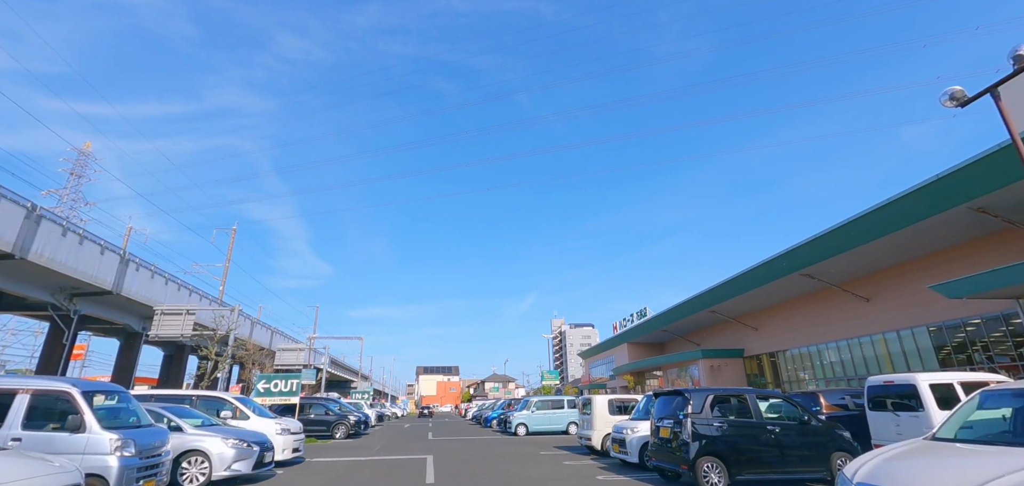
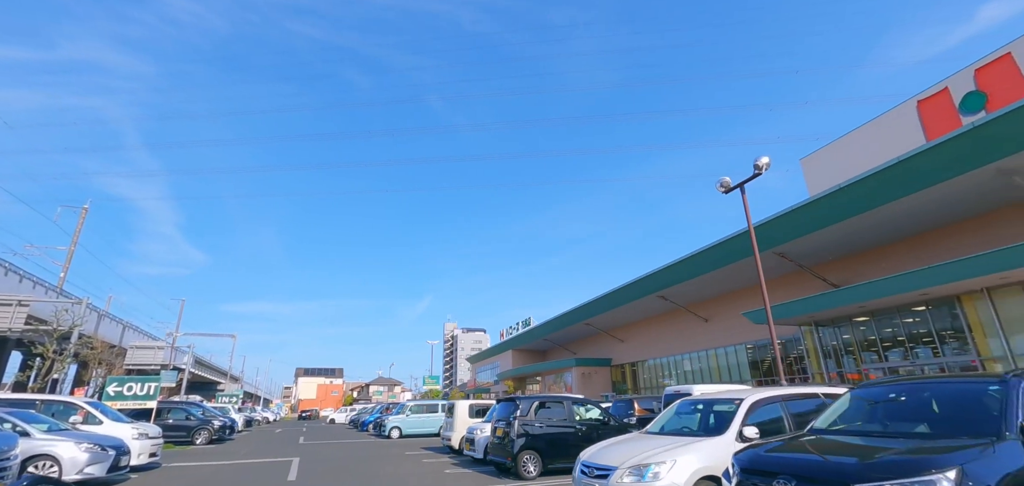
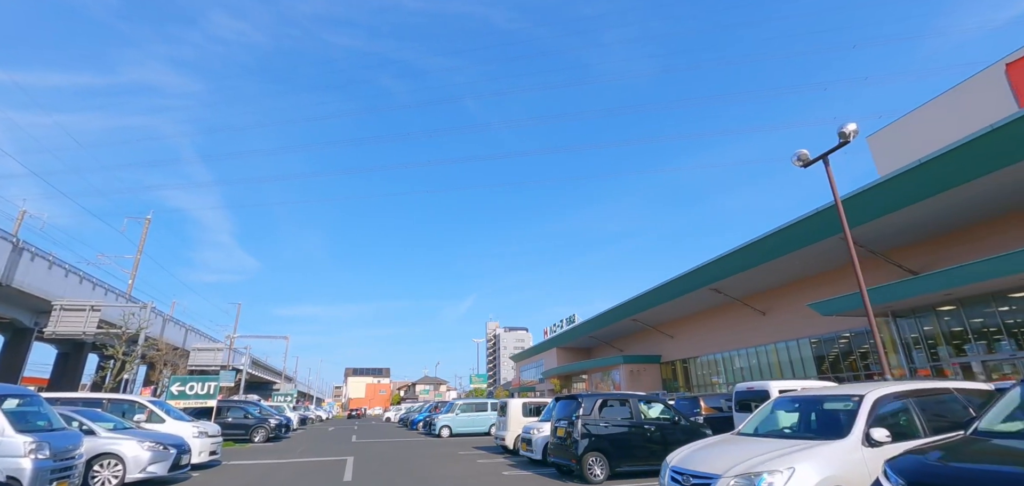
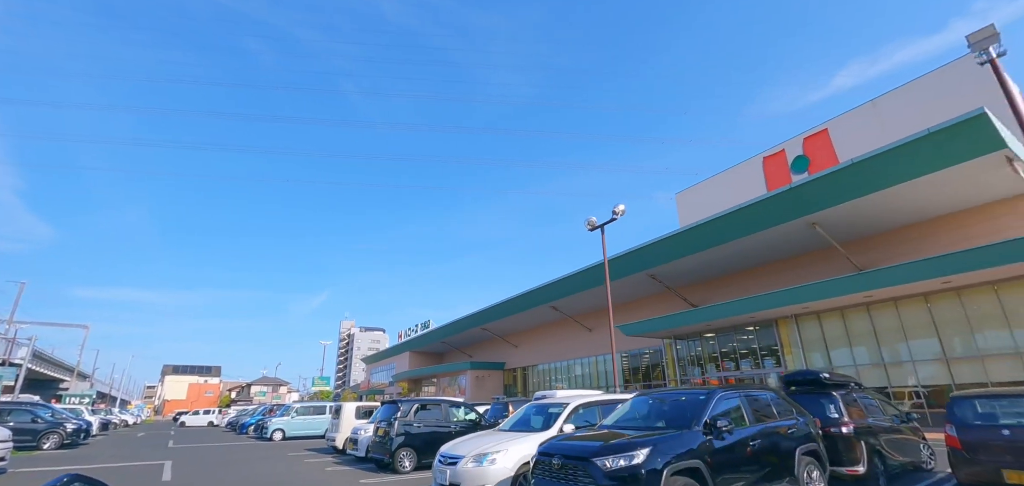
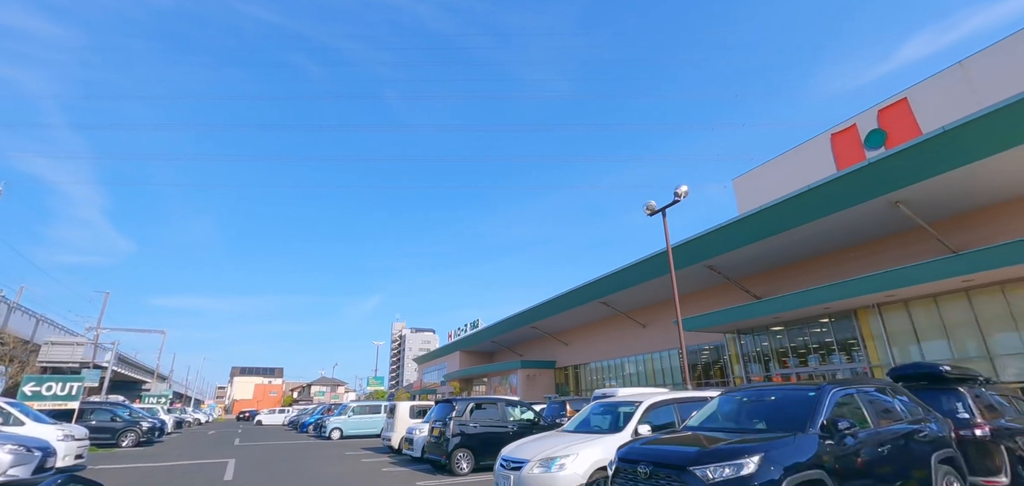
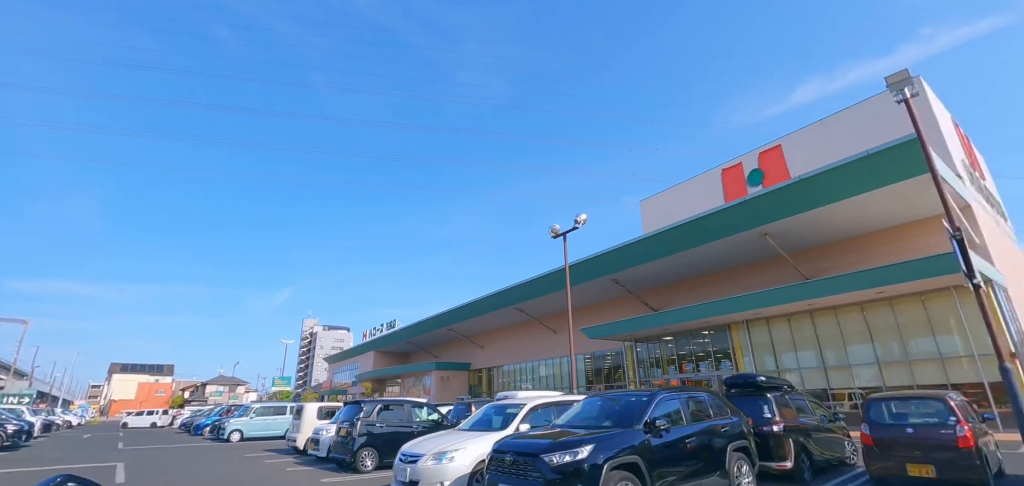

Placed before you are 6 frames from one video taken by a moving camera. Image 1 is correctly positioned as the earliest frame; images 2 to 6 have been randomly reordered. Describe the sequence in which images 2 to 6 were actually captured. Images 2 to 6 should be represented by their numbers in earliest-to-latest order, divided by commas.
3, 2, 5, 4, 6
